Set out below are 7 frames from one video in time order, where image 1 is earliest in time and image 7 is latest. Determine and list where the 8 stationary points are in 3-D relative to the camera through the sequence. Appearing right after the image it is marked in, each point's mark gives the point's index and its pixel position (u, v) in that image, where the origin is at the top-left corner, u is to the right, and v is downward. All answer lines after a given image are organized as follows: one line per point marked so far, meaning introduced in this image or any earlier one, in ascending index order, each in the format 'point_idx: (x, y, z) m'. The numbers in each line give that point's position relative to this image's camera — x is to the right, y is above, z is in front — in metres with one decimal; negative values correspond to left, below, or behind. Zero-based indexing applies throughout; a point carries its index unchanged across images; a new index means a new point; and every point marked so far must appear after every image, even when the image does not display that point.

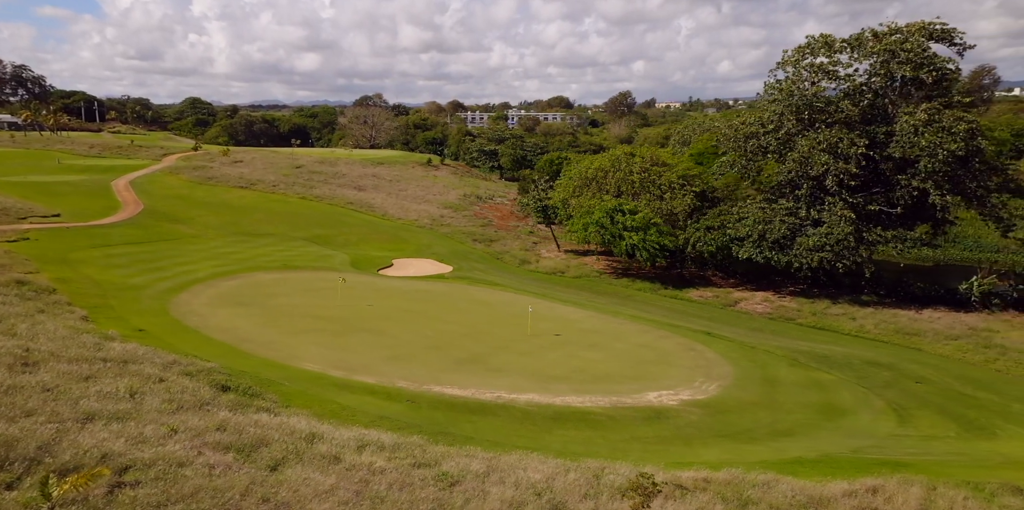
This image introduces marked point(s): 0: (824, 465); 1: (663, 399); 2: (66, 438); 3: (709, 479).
0: (+6.2, -4.2, +13.8) m
1: (+3.9, -3.7, +17.7) m
2: (-6.3, -2.6, +9.7) m
3: (+3.2, -3.8, +11.6) m
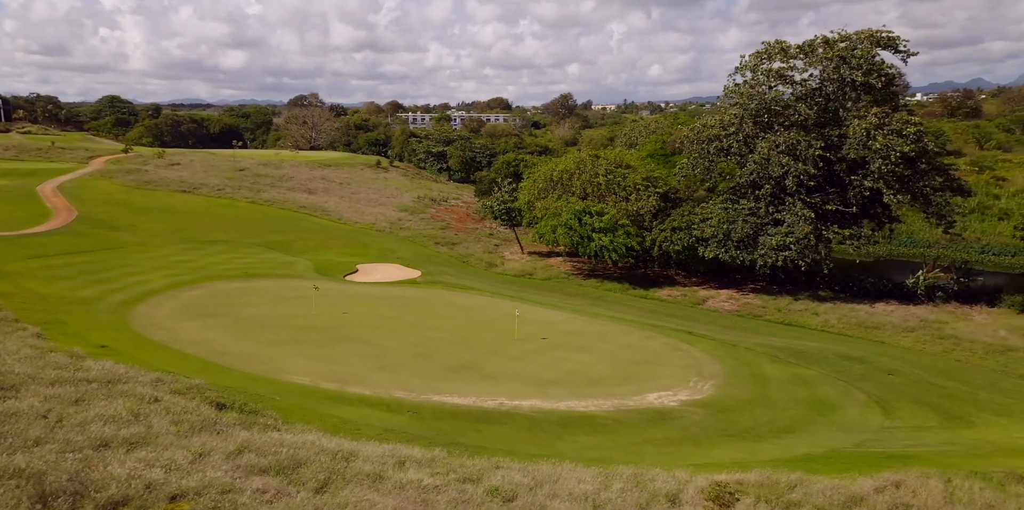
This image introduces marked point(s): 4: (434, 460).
0: (+6.6, -4.3, +14.2) m
1: (+4.0, -3.8, +17.9) m
2: (-5.4, -2.7, +8.9) m
3: (+3.9, -3.9, +11.7) m
4: (-1.3, -3.5, +11.8) m
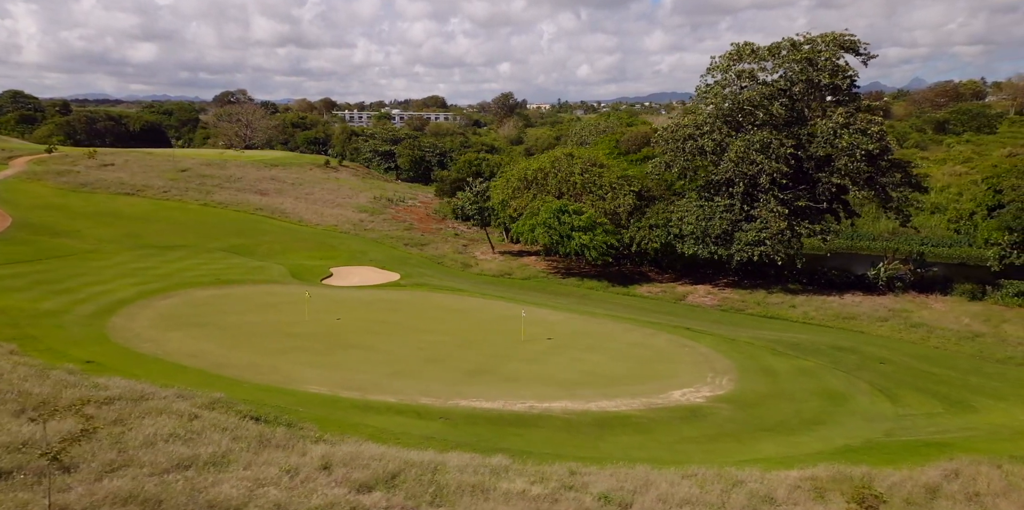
0: (+7.7, -4.2, +14.7) m
1: (+4.7, -3.7, +18.1) m
2: (-3.6, -2.9, +8.1) m
3: (+5.3, -3.8, +12.0) m
4: (+0.1, -3.5, +11.4) m
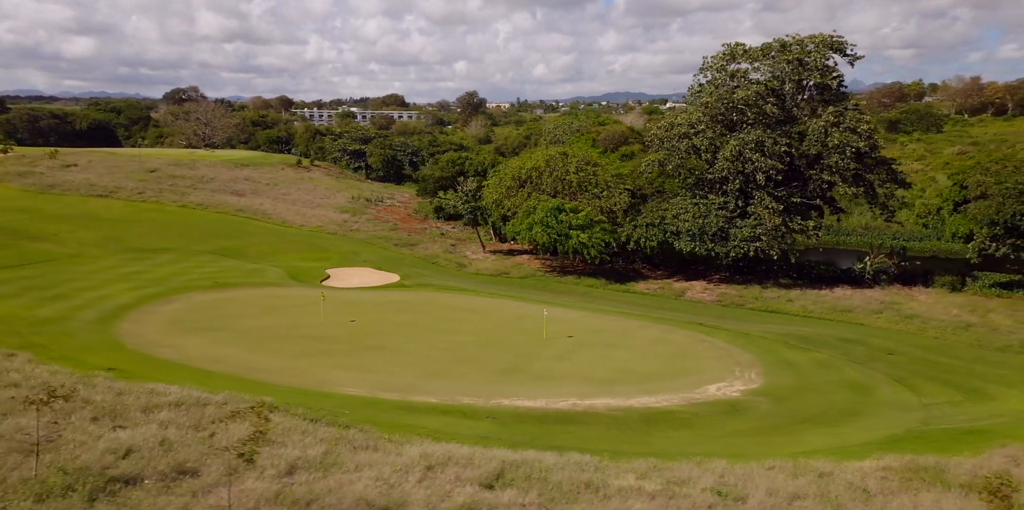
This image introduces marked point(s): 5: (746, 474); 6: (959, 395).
0: (+9.0, -4.0, +15.3) m
1: (+5.7, -3.6, +18.4) m
2: (-1.8, -2.9, +7.8) m
3: (+6.8, -3.7, +12.3) m
4: (+1.6, -3.5, +11.4) m
5: (+3.8, -3.6, +11.4) m
6: (+12.2, -3.8, +18.9) m
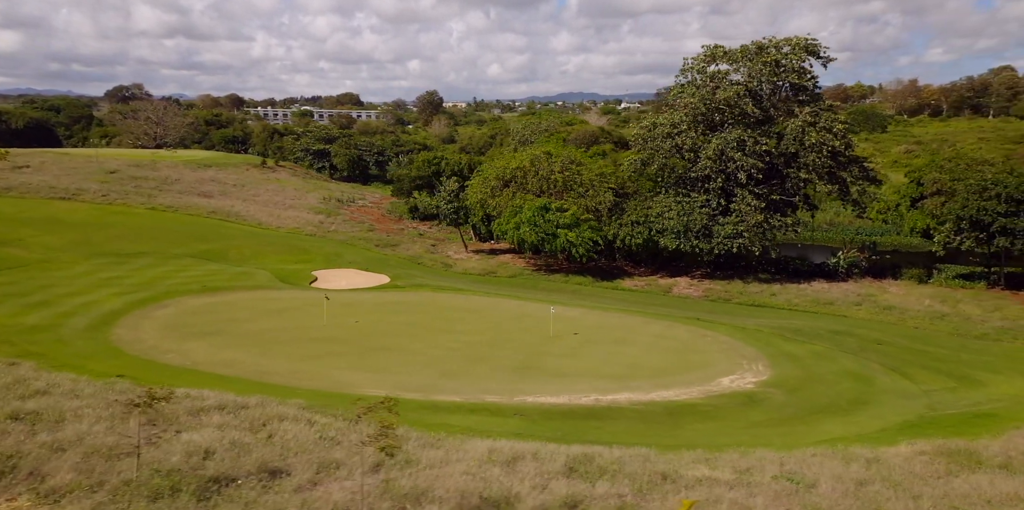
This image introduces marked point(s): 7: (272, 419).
0: (+9.7, -3.9, +16.0) m
1: (+6.2, -3.5, +18.9) m
2: (-0.5, -2.9, +7.8) m
3: (+7.8, -3.6, +12.9) m
4: (+2.7, -3.4, +11.6) m
5: (+4.9, -3.5, +11.8) m
6: (+12.7, -3.6, +20.0) m
7: (-4.1, -2.9, +12.0) m
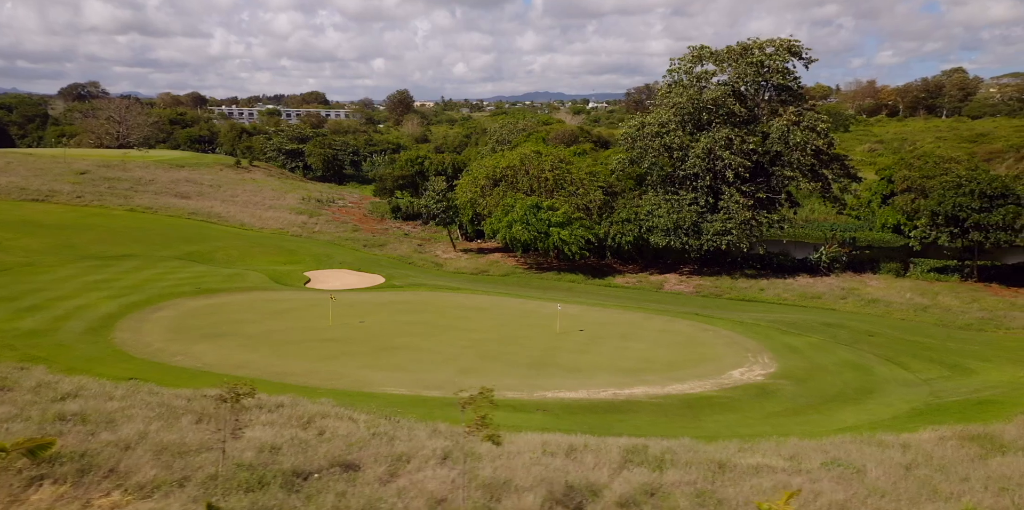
0: (+10.3, -3.7, +16.7) m
1: (+6.6, -3.4, +19.4) m
2: (+0.6, -2.8, +7.9) m
3: (+8.5, -3.5, +13.5) m
4: (+3.5, -3.3, +11.9) m
5: (+5.7, -3.4, +12.1) m
6: (+13.0, -3.4, +20.8) m
7: (-3.2, -2.8, +11.9) m
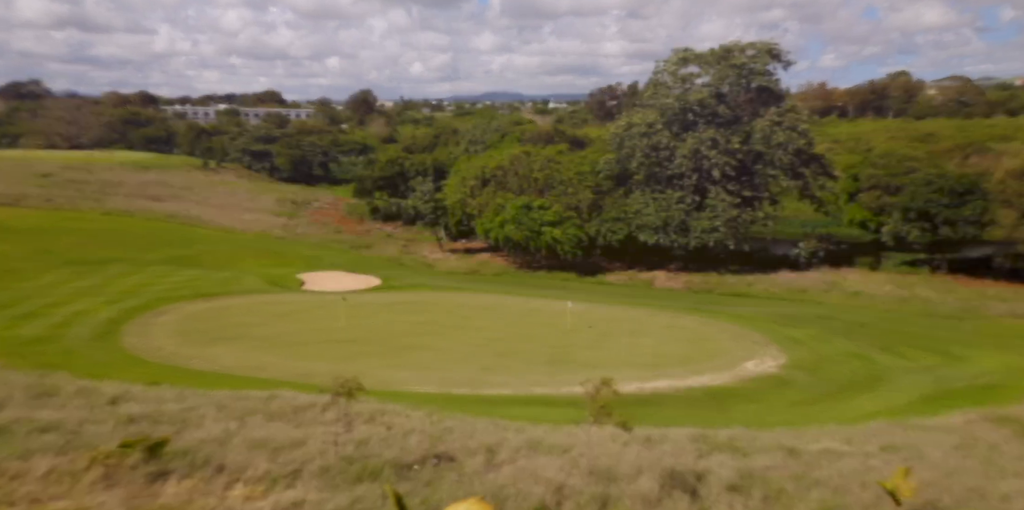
0: (+11.1, -3.5, +17.5) m
1: (+7.2, -3.2, +20.0) m
2: (+2.0, -2.7, +8.0) m
3: (+9.5, -3.3, +14.2) m
4: (+4.6, -3.2, +12.3) m
5: (+6.8, -3.2, +12.7) m
6: (+13.5, -3.2, +21.8) m
7: (-2.1, -2.8, +11.8) m
